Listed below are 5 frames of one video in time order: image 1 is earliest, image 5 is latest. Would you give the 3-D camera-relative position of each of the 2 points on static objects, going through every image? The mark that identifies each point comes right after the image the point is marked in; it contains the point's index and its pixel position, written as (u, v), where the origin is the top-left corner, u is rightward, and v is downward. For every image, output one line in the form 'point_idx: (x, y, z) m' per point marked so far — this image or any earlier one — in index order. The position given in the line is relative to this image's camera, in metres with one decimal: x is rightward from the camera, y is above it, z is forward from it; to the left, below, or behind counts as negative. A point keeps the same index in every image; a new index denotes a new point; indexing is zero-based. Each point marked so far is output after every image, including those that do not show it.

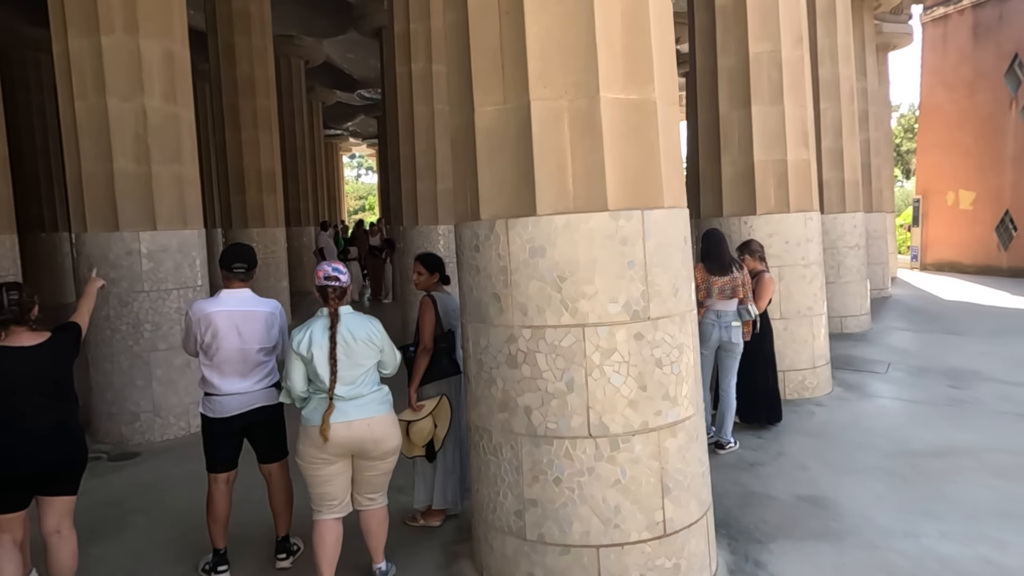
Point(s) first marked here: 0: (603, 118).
0: (+0.5, +0.9, +3.6) m
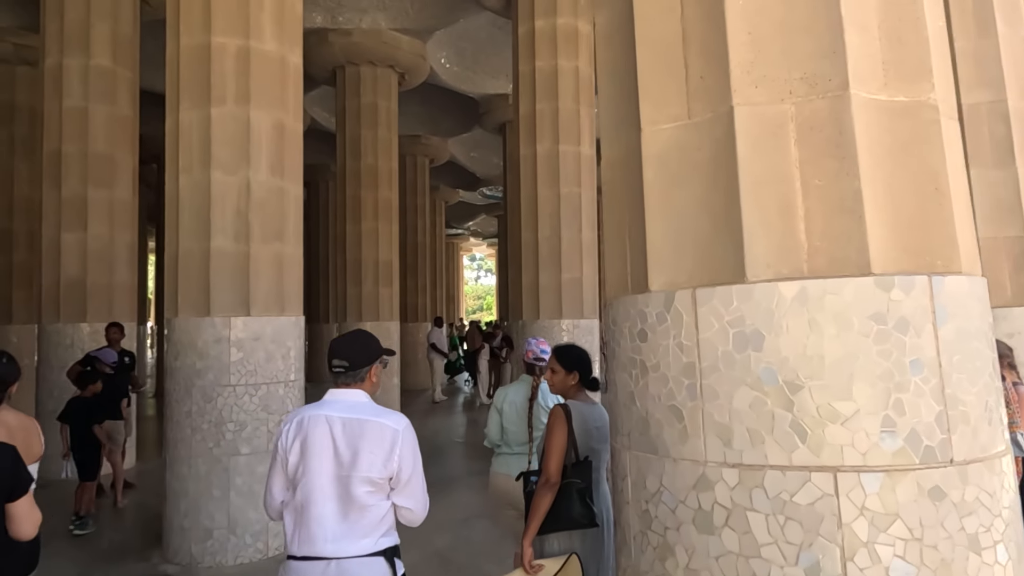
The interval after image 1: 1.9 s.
0: (+1.2, +0.5, +2.2) m
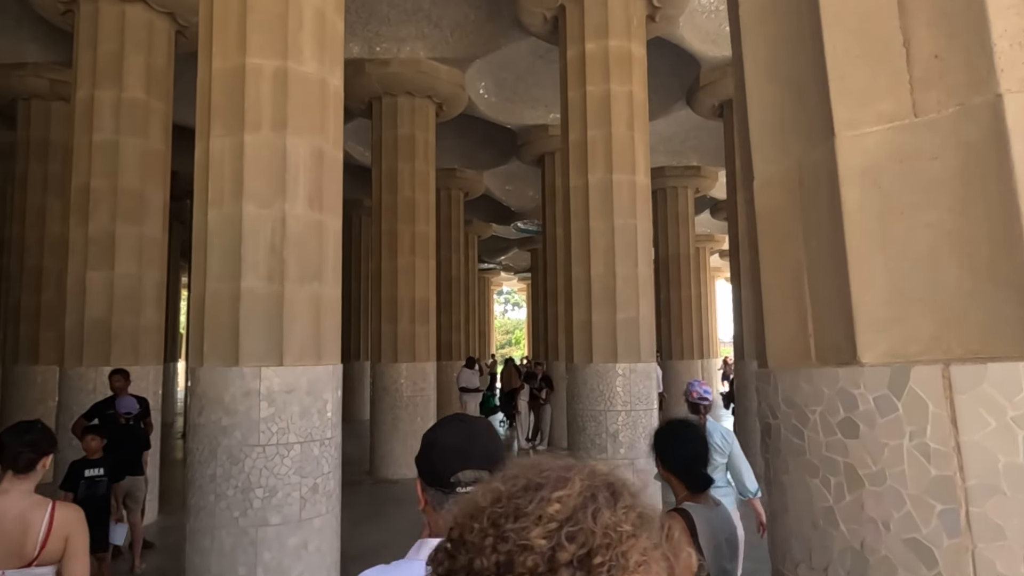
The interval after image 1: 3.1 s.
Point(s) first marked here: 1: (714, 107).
0: (+1.5, +0.4, +1.4) m
1: (+4.2, +3.7, +13.5) m
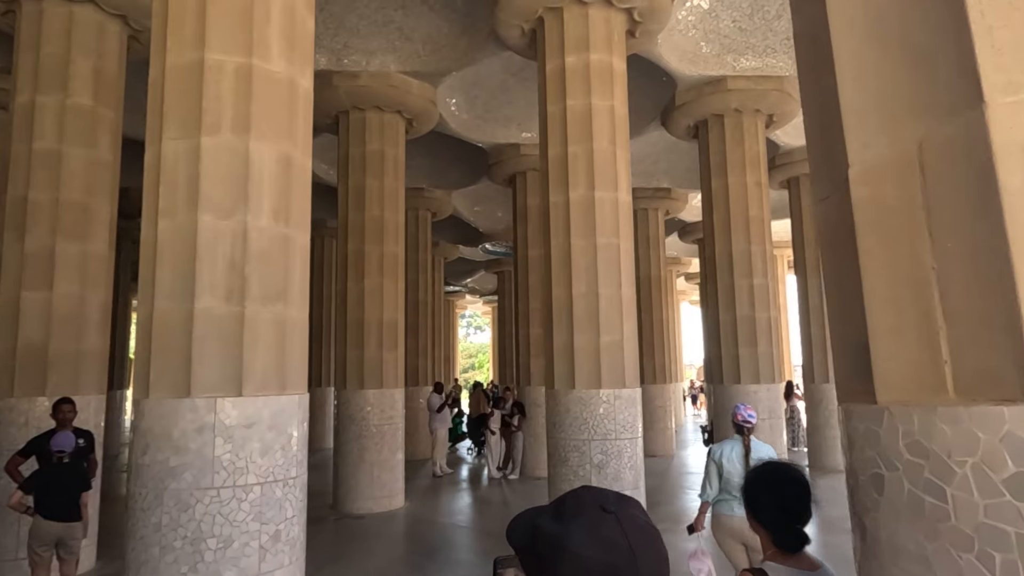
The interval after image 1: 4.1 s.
0: (+1.7, +0.4, +1.1) m
1: (+3.6, +3.3, +13.4) m
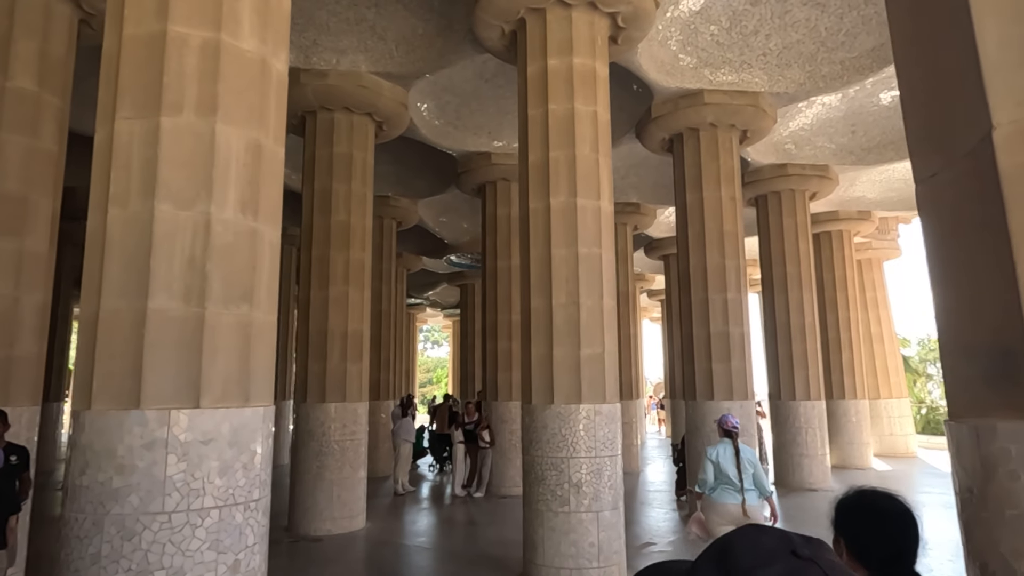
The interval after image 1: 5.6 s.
0: (+1.9, +0.4, +0.8) m
1: (+3.1, +3.0, +13.3) m
